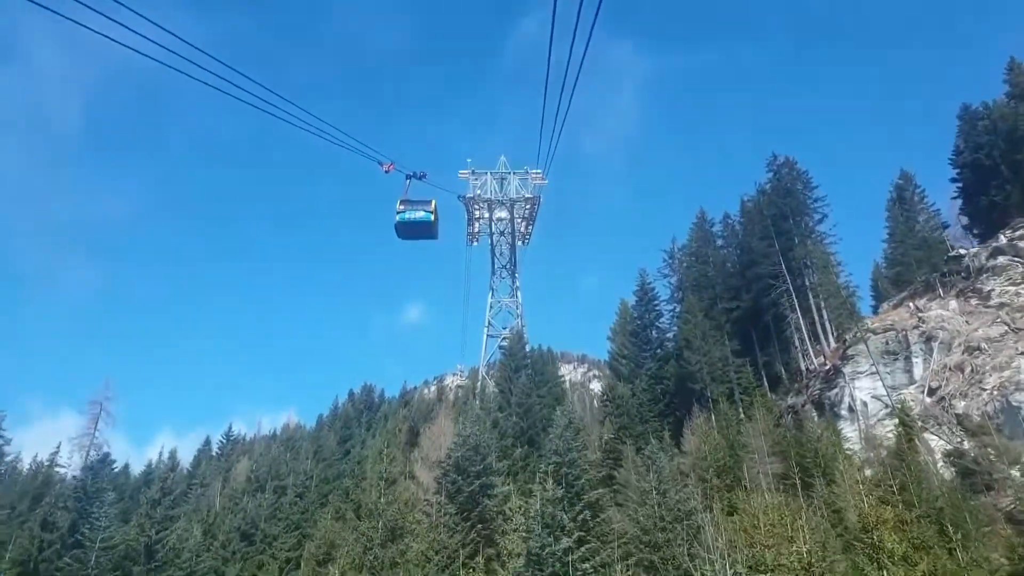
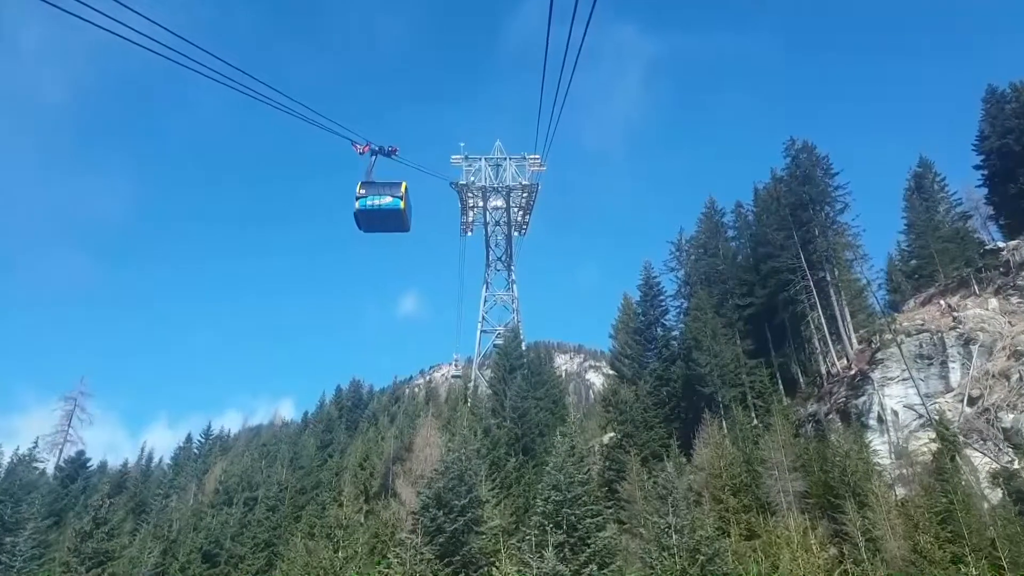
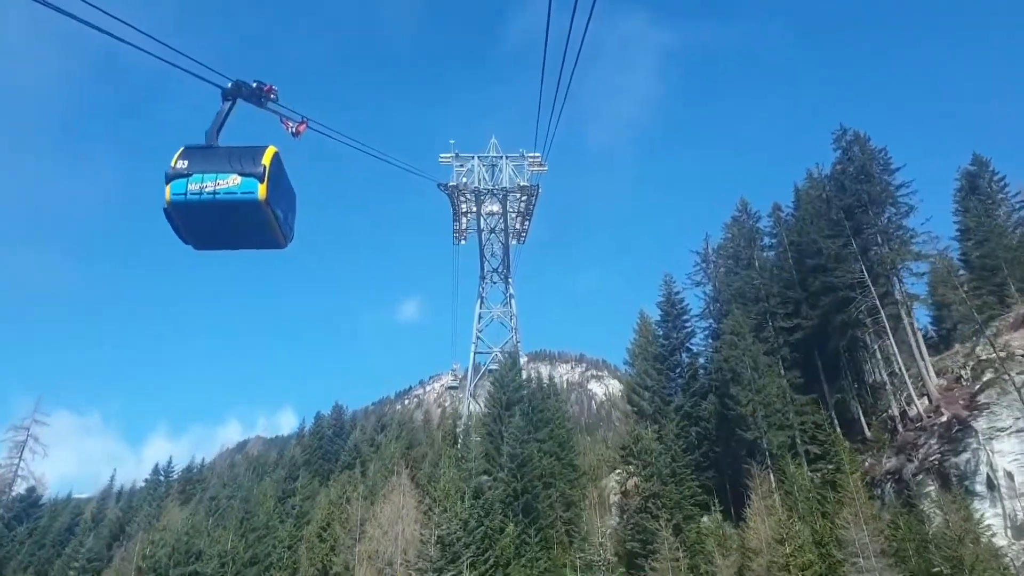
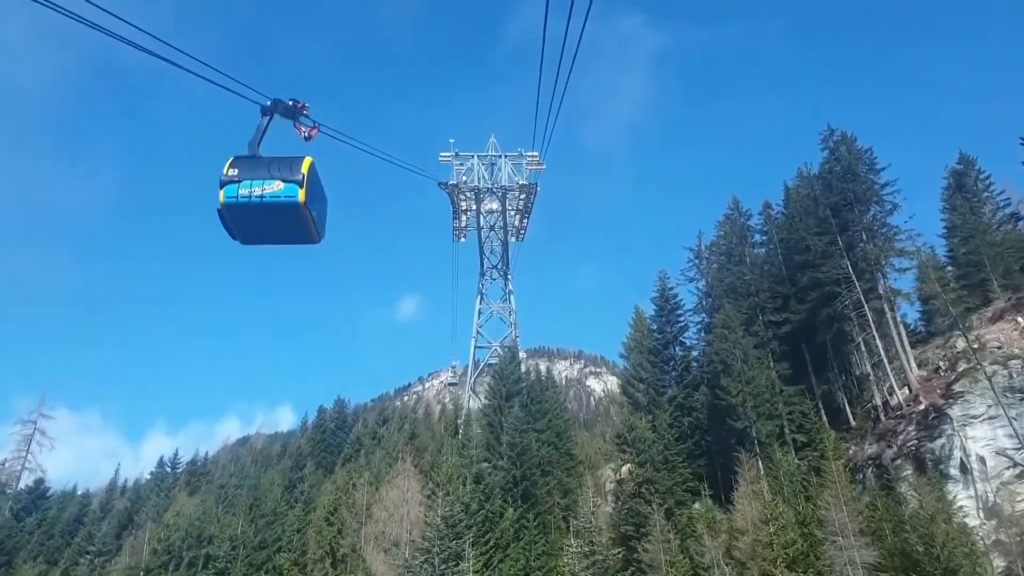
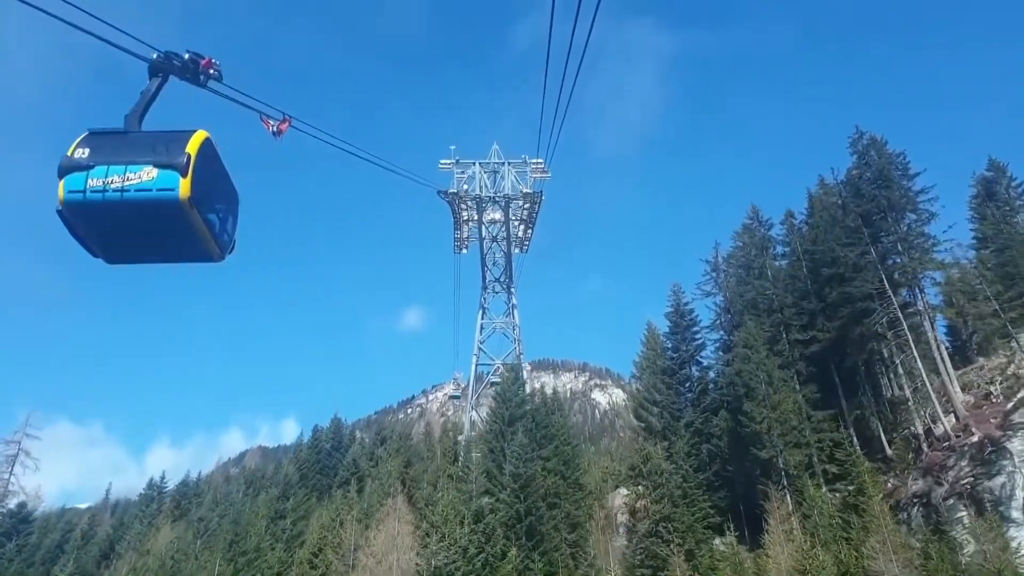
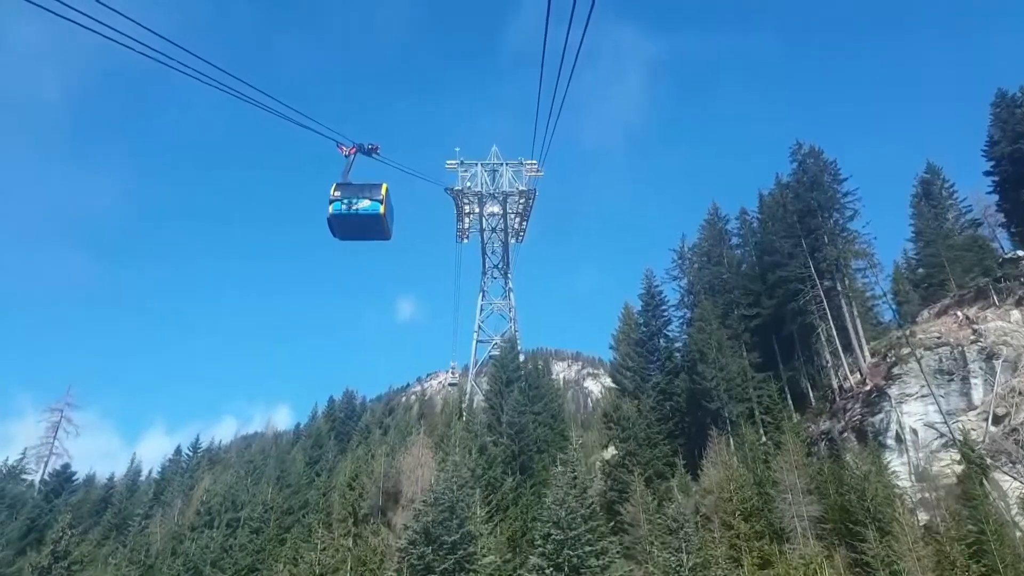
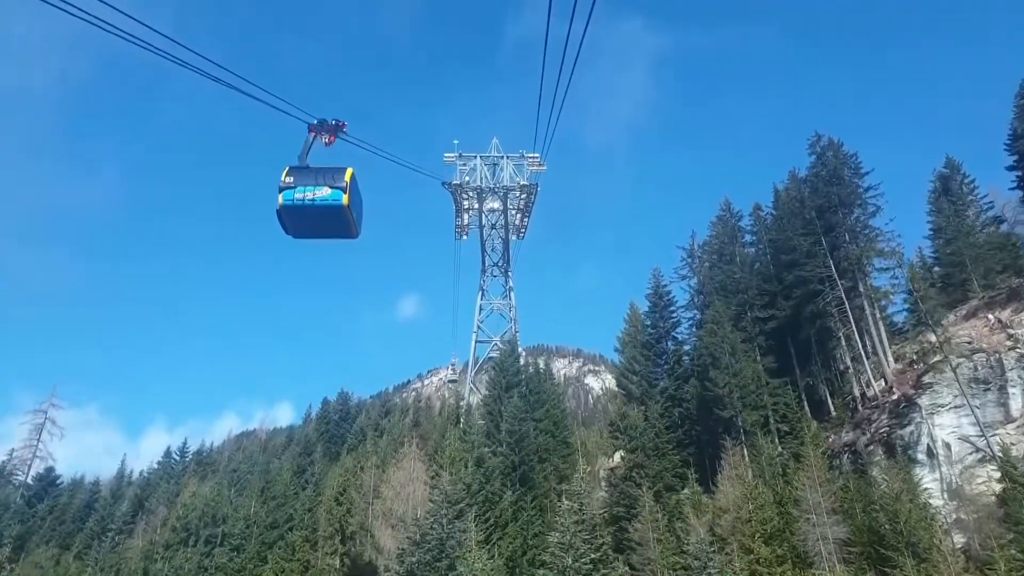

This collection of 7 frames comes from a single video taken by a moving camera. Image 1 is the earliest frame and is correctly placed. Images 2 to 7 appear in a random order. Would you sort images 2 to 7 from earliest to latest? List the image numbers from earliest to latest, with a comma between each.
2, 6, 7, 4, 3, 5
